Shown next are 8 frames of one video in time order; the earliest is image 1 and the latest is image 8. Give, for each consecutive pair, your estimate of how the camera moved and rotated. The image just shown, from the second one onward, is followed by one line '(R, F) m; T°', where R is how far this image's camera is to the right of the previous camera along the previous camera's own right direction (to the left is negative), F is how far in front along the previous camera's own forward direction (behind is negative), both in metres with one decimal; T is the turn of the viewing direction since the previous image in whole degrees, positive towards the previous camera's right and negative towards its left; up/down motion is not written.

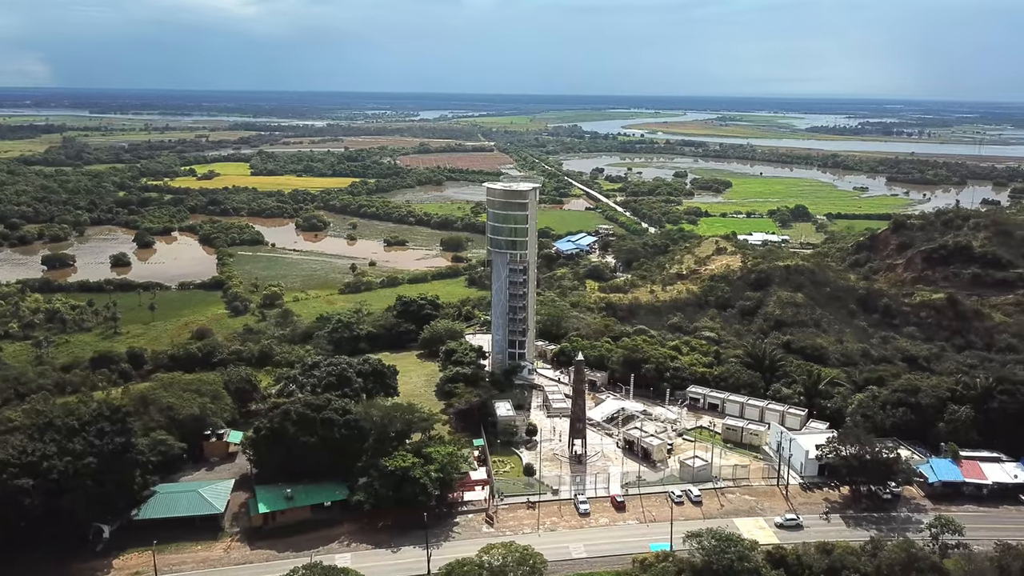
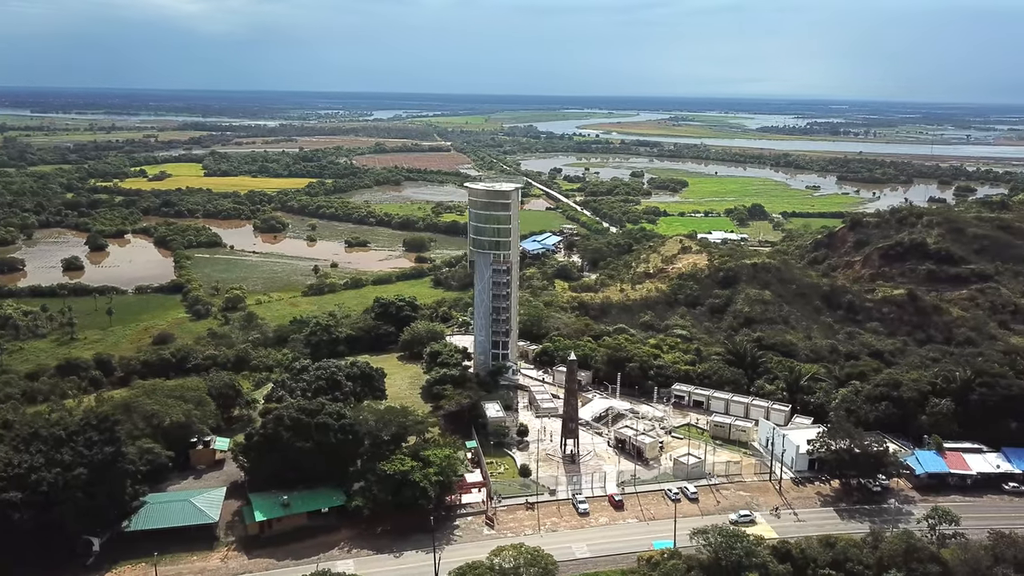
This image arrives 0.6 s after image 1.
(-1.7, +0.2) m; +3°
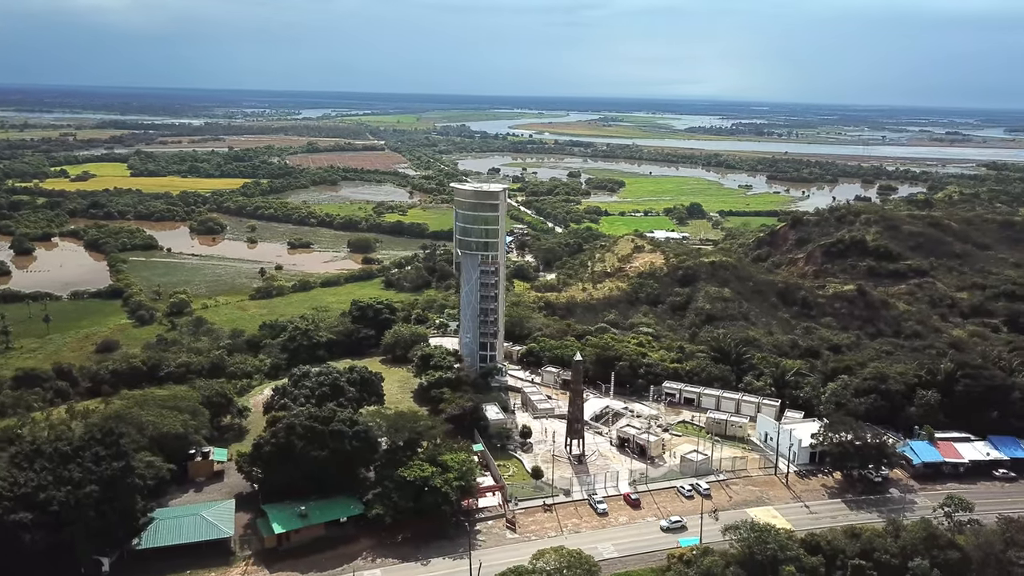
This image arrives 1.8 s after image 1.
(-3.4, +0.3) m; +5°
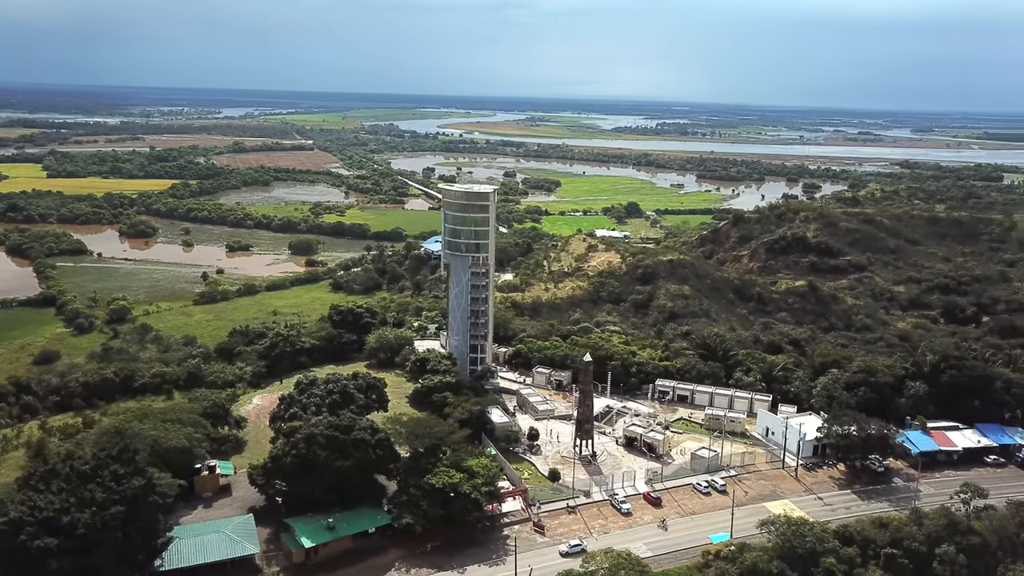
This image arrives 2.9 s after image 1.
(-3.7, +0.4) m; +5°
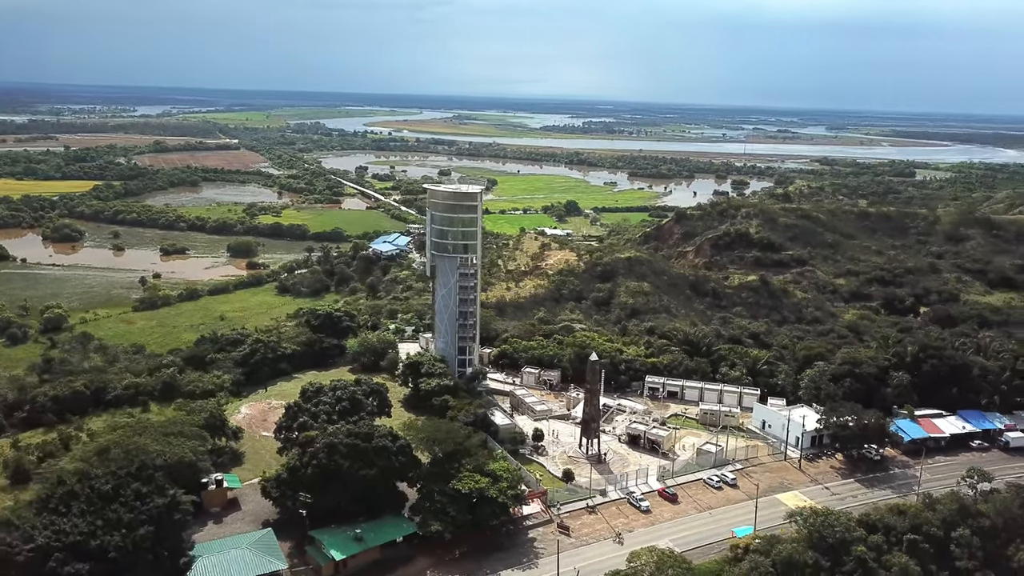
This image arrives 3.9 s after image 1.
(-3.5, +0.4) m; +5°
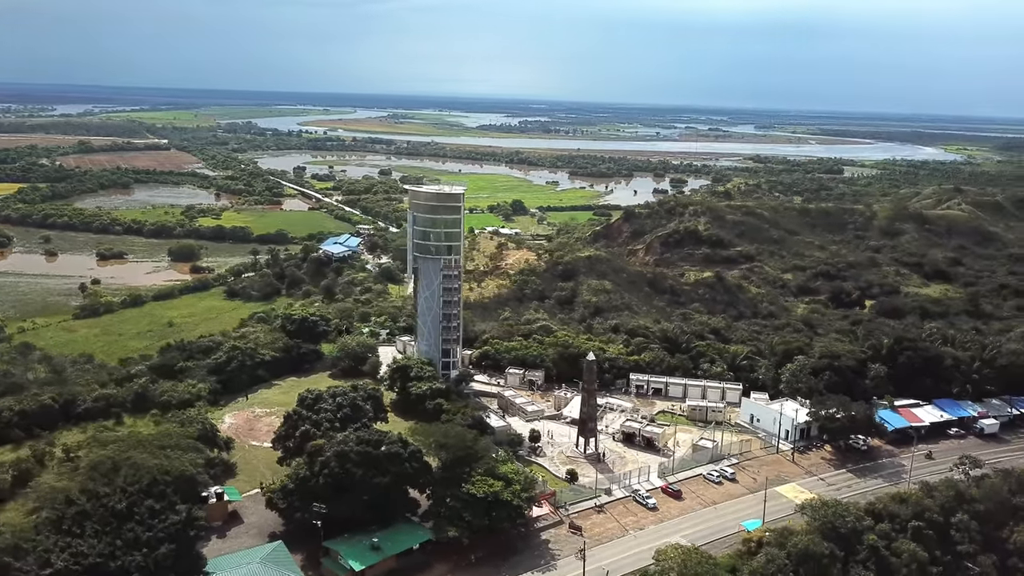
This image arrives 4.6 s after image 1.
(-2.7, +0.3) m; +4°
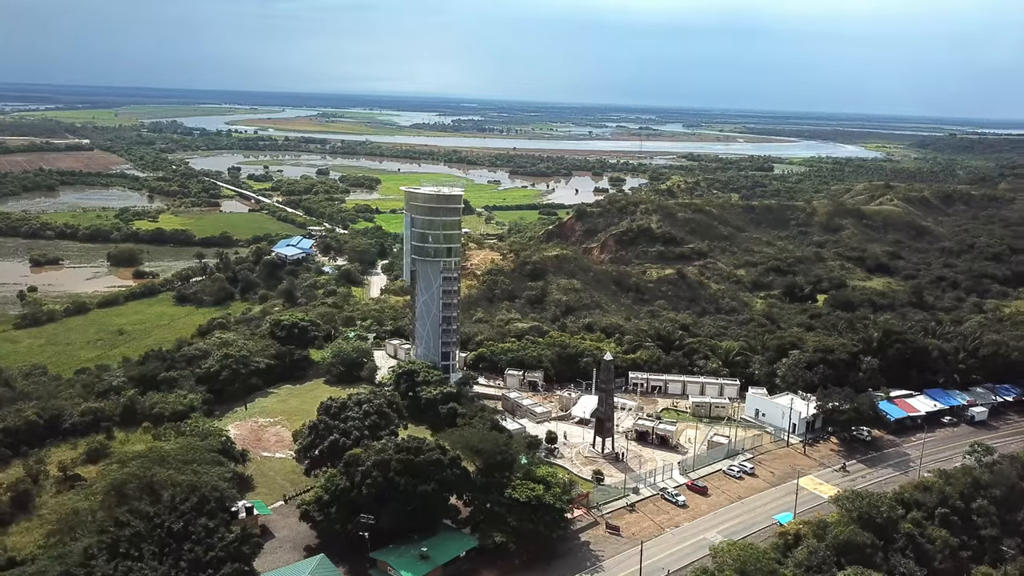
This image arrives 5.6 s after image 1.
(-3.9, +0.3) m; +5°
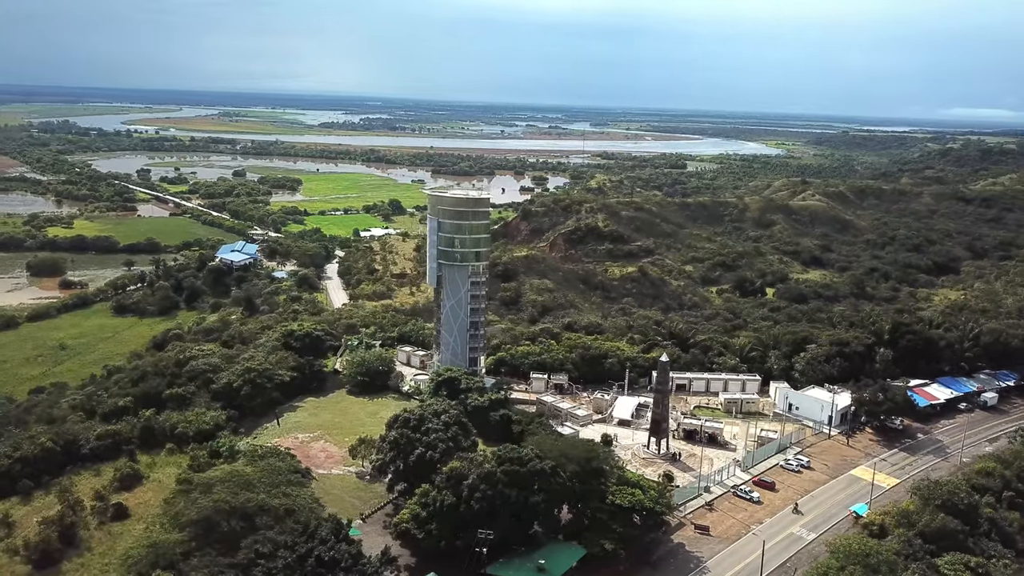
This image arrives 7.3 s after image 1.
(-6.8, +0.7) m; +6°
